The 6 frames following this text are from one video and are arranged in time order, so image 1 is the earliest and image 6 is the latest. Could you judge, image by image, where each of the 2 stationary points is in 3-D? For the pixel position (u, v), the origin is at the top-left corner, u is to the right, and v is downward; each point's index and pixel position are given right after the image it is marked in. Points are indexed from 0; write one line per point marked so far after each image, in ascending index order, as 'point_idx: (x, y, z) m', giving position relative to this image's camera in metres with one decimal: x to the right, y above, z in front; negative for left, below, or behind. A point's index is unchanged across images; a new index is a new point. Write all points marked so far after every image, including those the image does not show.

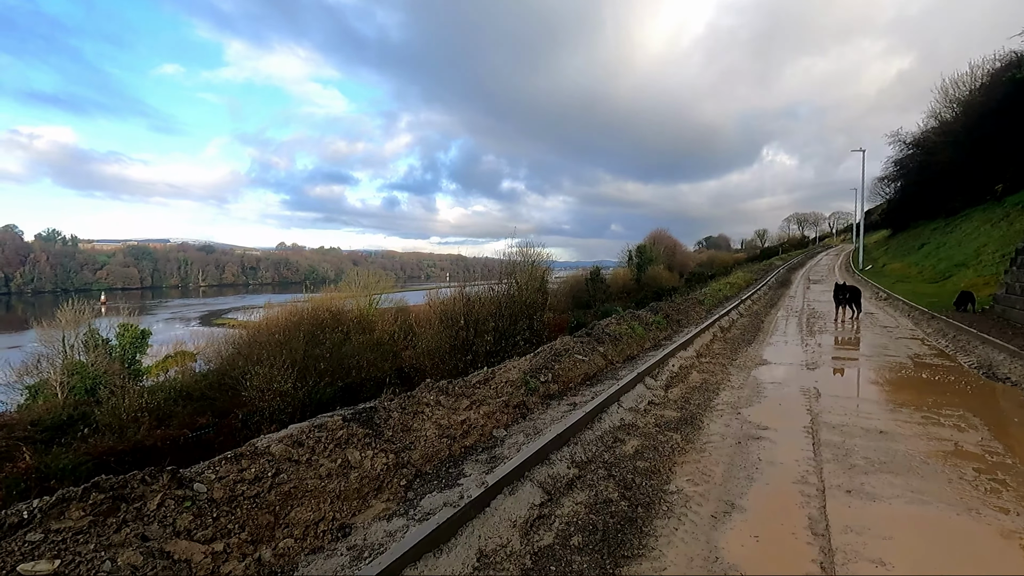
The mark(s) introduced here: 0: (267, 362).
0: (-7.6, -2.4, +14.0) m
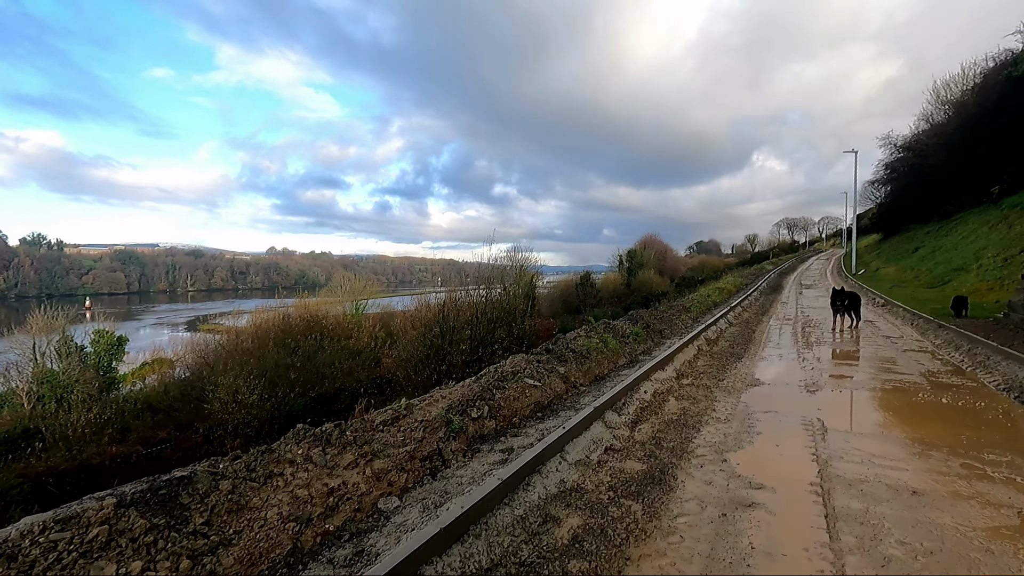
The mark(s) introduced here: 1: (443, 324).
0: (-8.2, -2.5, +13.1) m
1: (-1.9, -1.0, +11.4) m
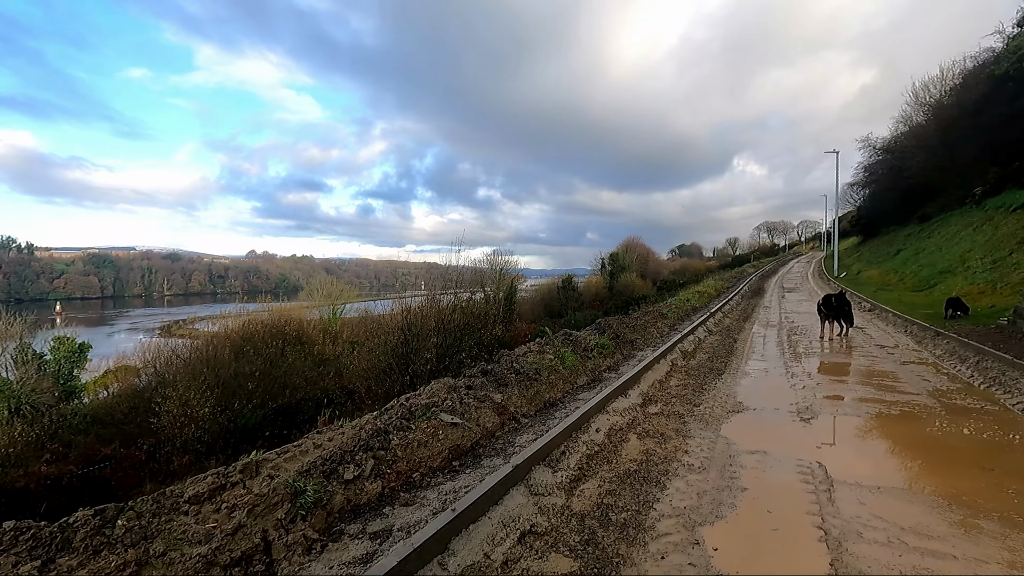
0: (-9.0, -2.7, +12.1) m
1: (-2.6, -1.1, +10.6) m
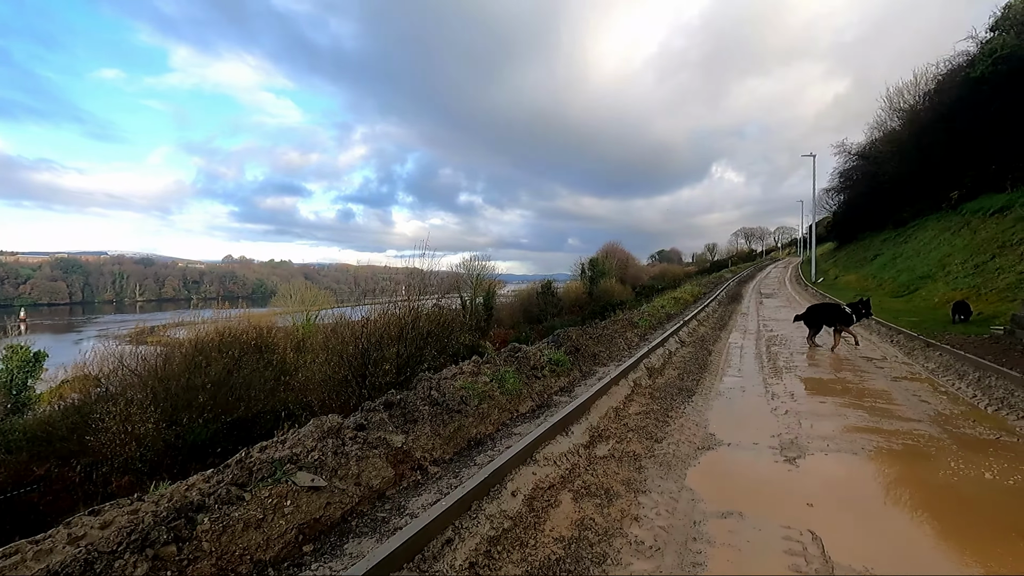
0: (-9.8, -2.8, +11.0) m
1: (-3.4, -1.2, +9.9) m
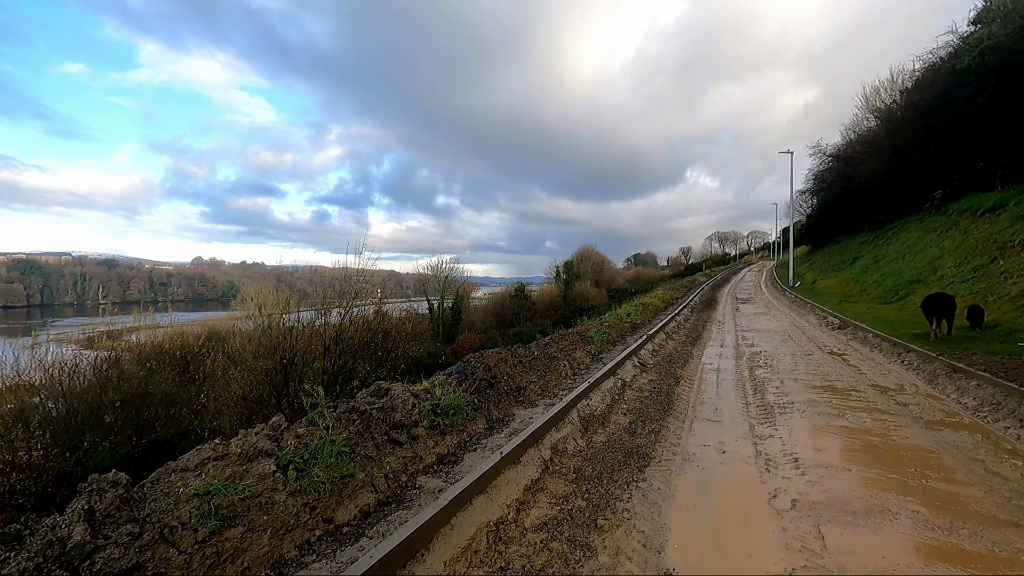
0: (-10.8, -2.9, +9.5) m
1: (-4.3, -1.3, +8.6) m
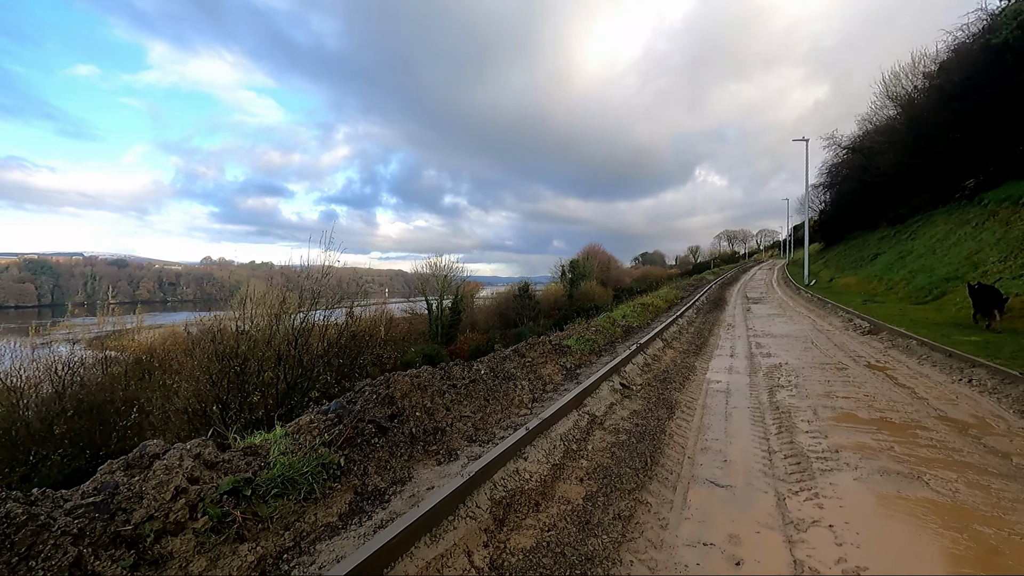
0: (-10.9, -2.9, +9.0) m
1: (-4.5, -1.3, +8.1) m
